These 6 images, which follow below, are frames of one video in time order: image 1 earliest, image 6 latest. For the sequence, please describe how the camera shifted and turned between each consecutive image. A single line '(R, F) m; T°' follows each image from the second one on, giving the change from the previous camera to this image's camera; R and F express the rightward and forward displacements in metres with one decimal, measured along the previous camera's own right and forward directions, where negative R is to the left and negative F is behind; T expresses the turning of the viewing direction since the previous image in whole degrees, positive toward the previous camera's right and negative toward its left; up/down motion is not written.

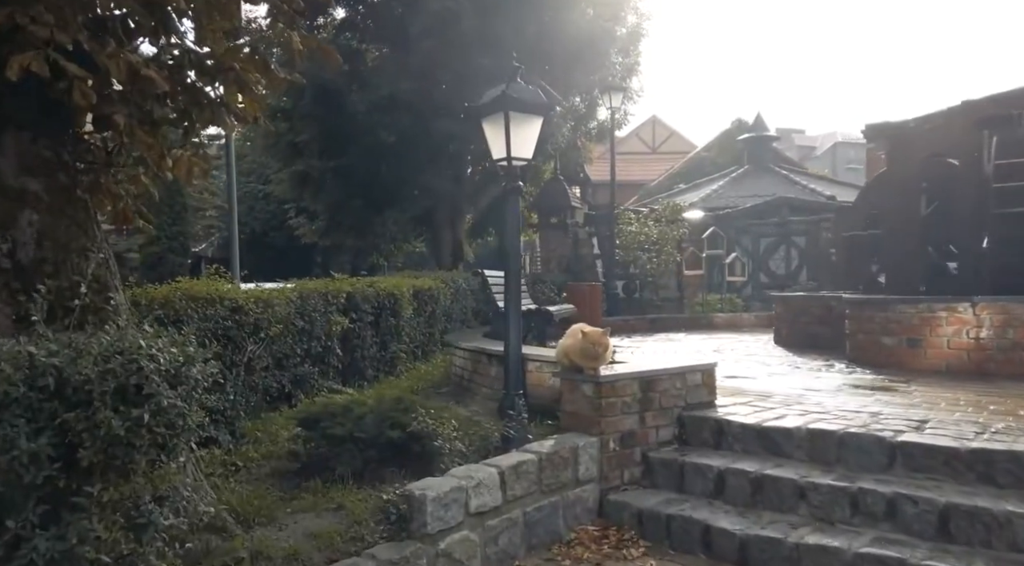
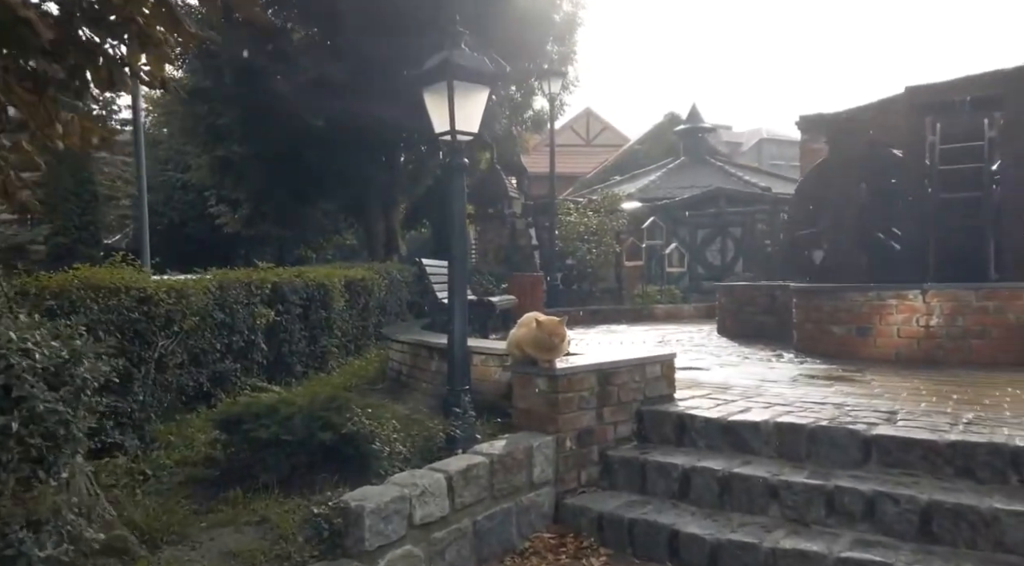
(-0.1, +0.4) m; +4°
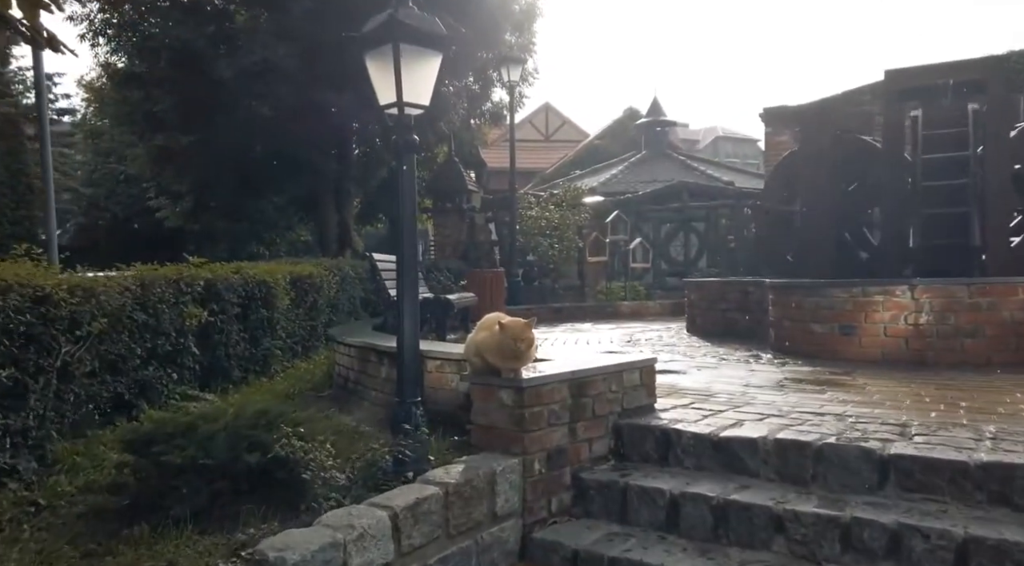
(0.0, +0.6) m; +3°
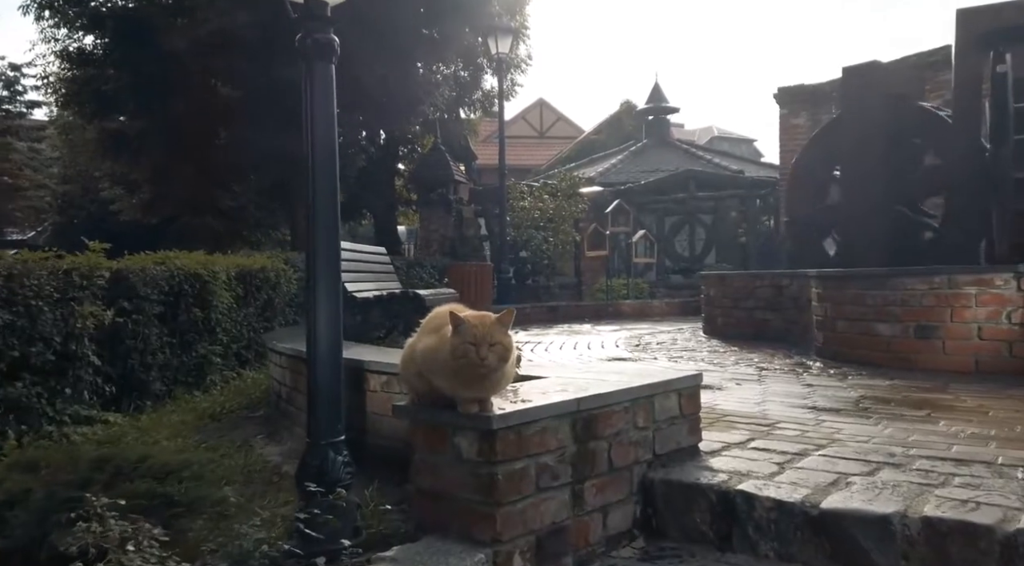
(+0.1, +1.5) m; 0°
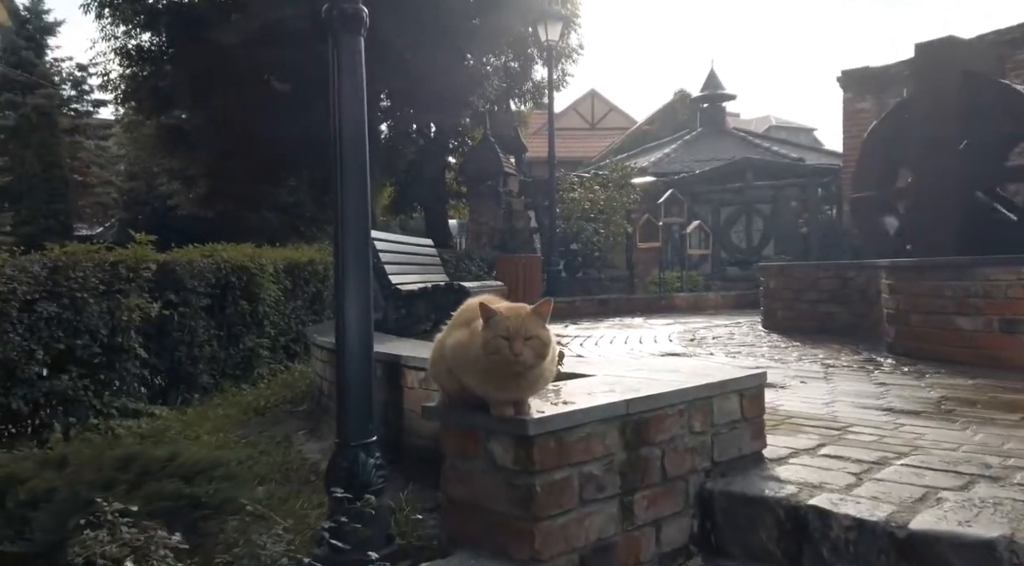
(0.0, +0.3) m; -3°
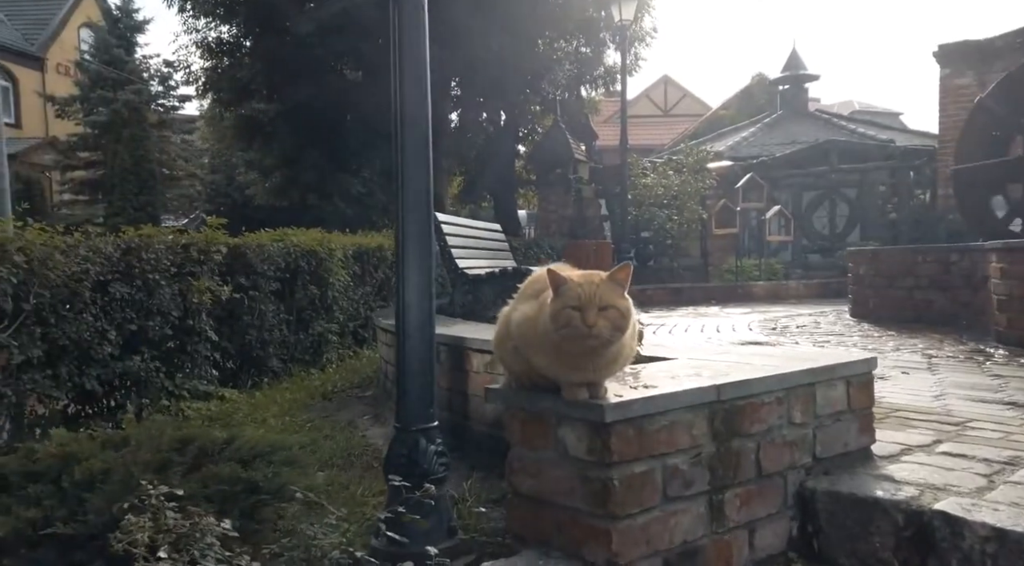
(0.0, +0.3) m; -5°
